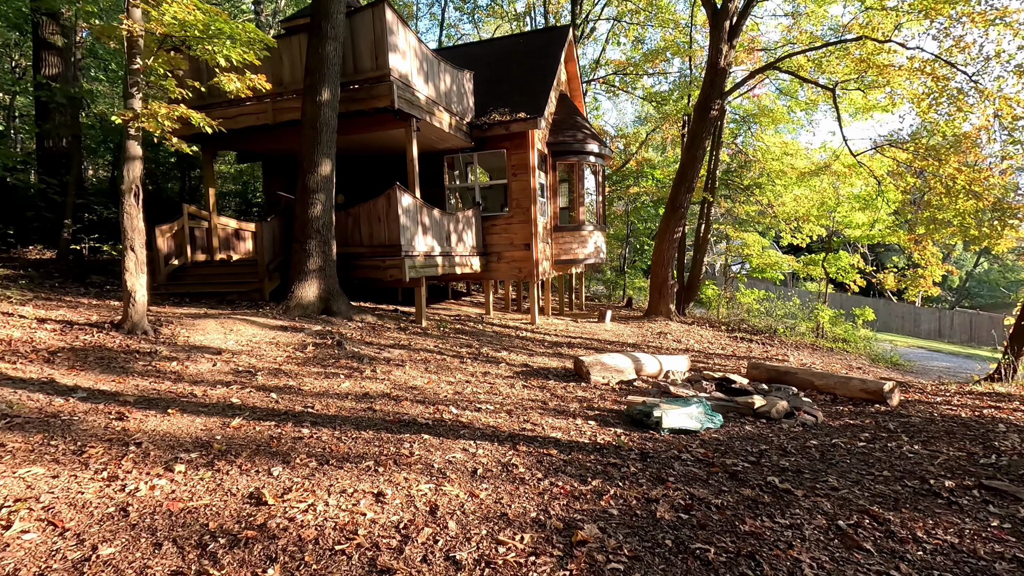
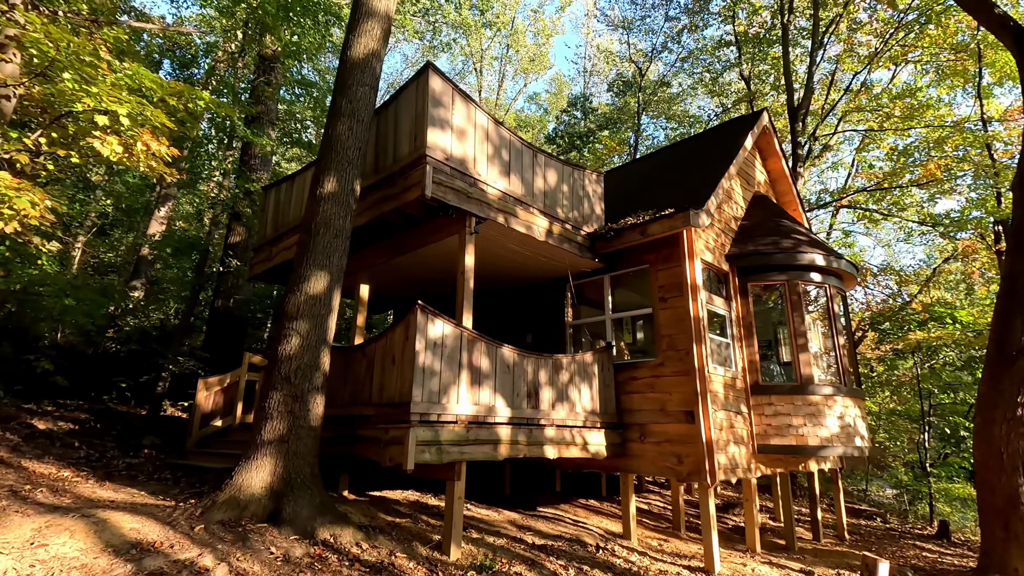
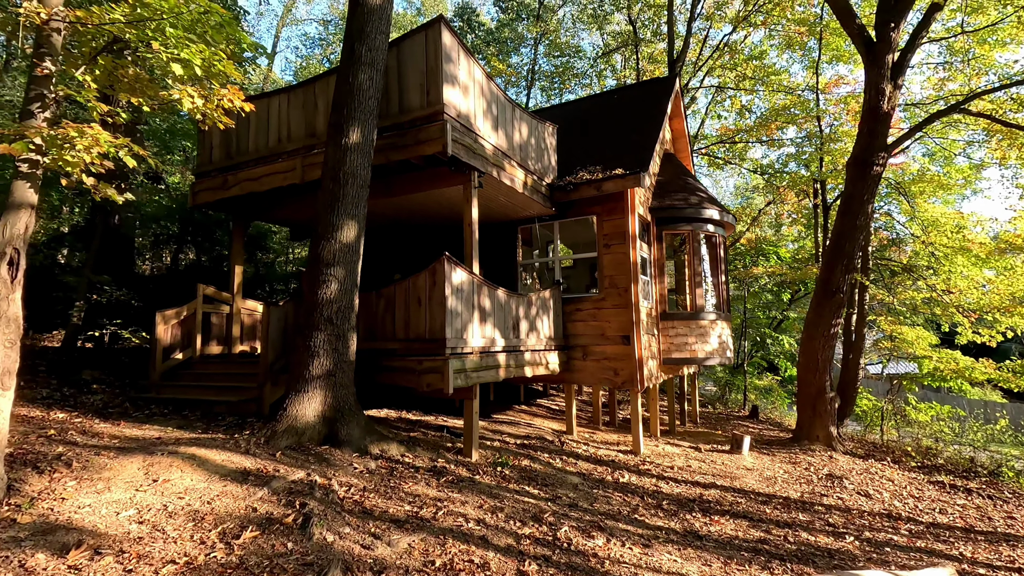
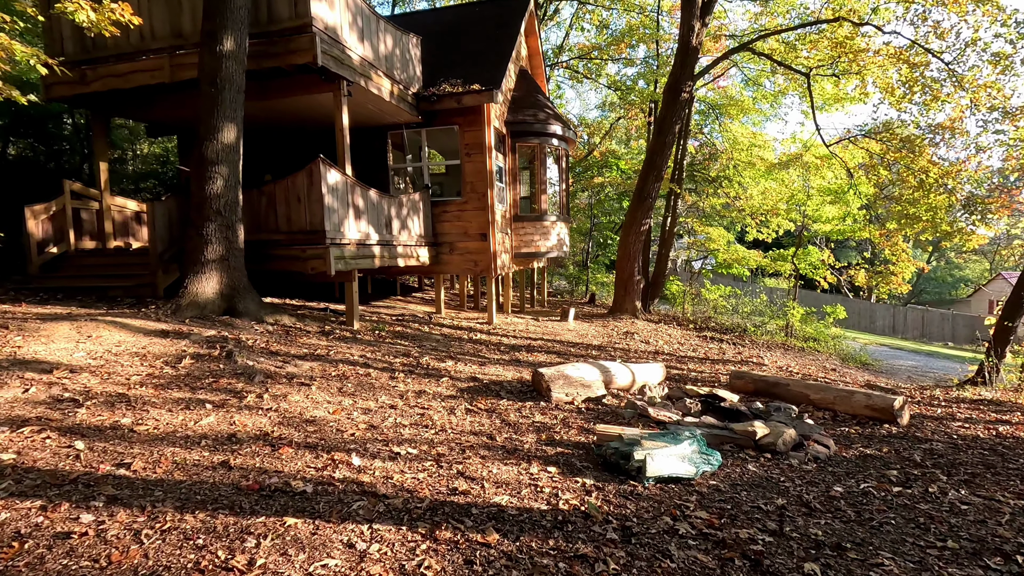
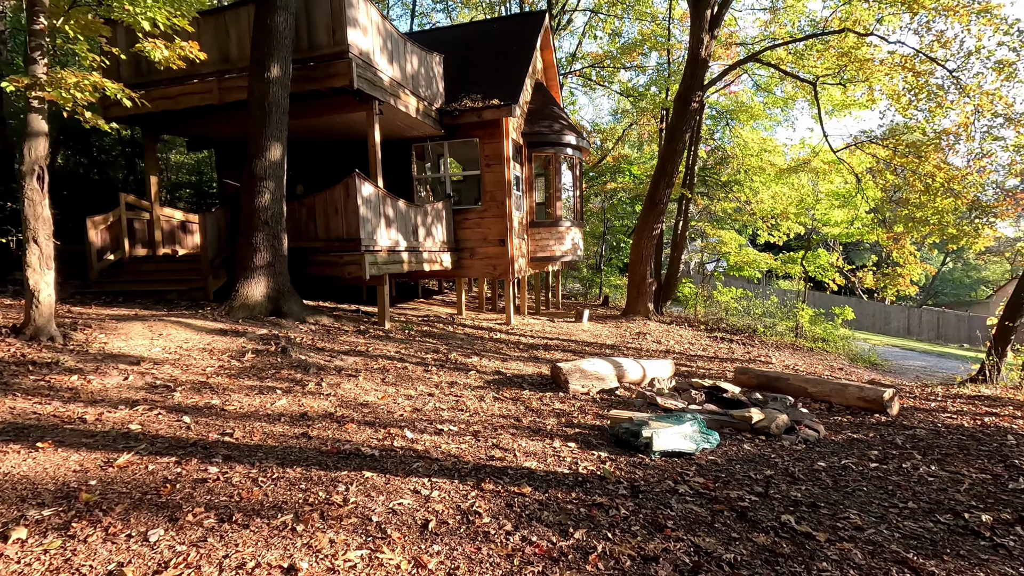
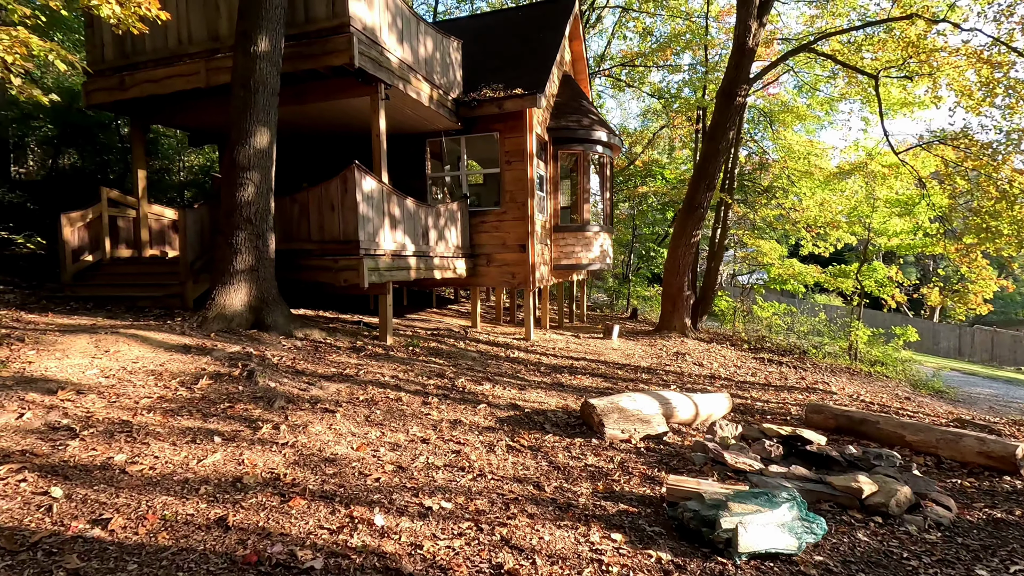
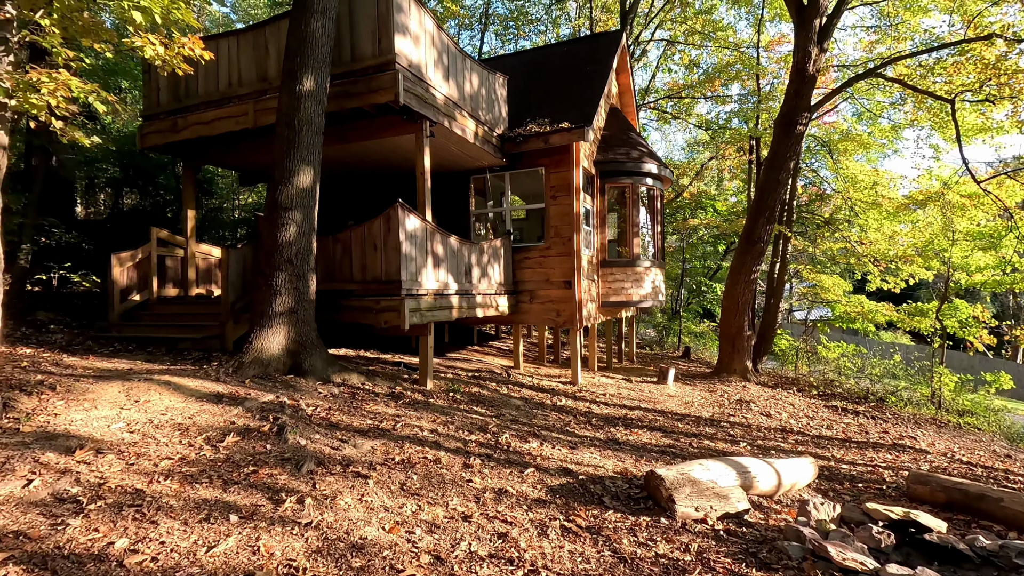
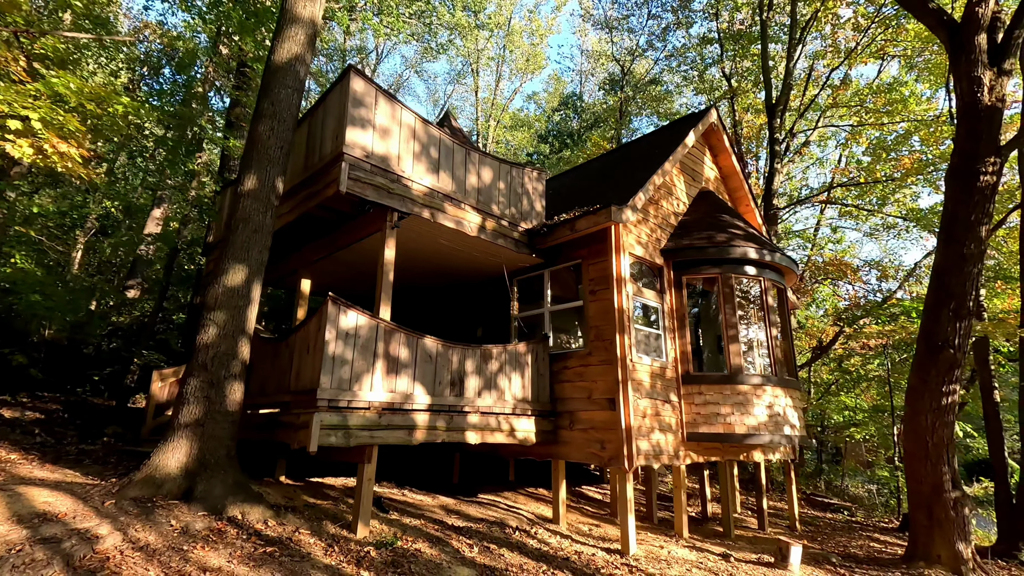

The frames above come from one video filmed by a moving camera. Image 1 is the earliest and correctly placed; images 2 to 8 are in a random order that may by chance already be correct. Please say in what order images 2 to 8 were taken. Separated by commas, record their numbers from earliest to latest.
5, 4, 6, 7, 3, 2, 8
